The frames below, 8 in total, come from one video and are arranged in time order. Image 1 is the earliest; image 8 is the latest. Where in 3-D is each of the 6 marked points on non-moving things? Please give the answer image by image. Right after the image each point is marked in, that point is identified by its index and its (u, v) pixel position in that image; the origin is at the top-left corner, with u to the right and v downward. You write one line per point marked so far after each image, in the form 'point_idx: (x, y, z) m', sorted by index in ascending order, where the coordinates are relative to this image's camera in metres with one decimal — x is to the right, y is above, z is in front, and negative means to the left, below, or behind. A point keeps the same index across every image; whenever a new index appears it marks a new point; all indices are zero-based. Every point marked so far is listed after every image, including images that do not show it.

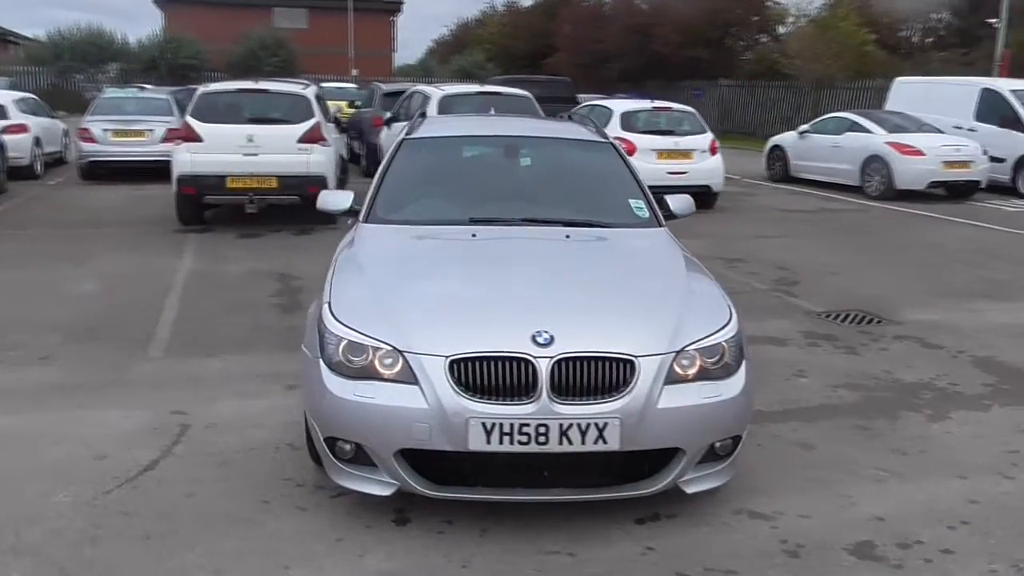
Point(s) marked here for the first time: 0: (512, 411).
0: (0.0, -0.5, +3.8) m
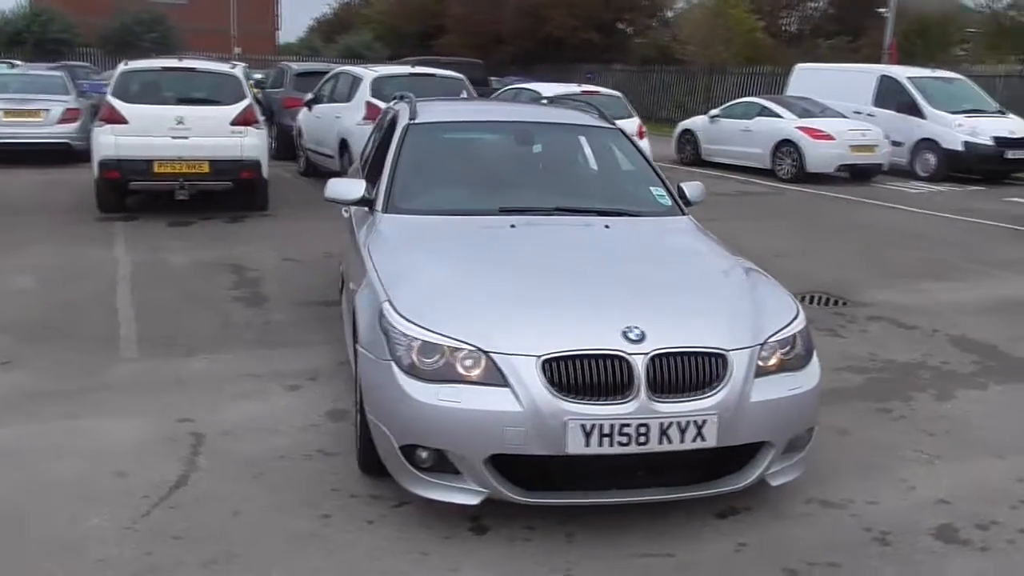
0: (+0.4, -0.5, +3.6) m
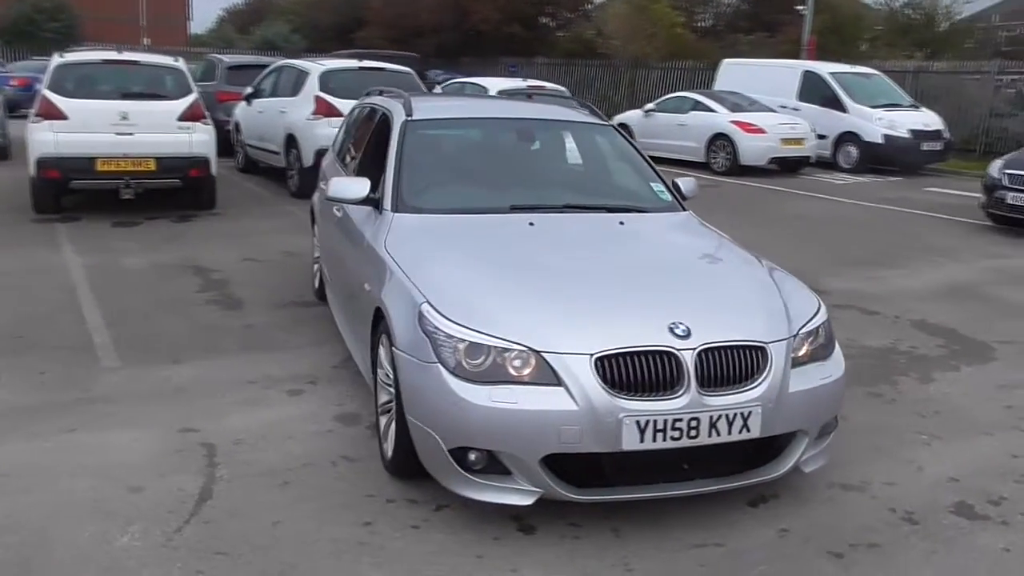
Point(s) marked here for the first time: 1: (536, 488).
0: (+0.6, -0.5, +3.6) m
1: (+0.1, -0.9, +3.7) m
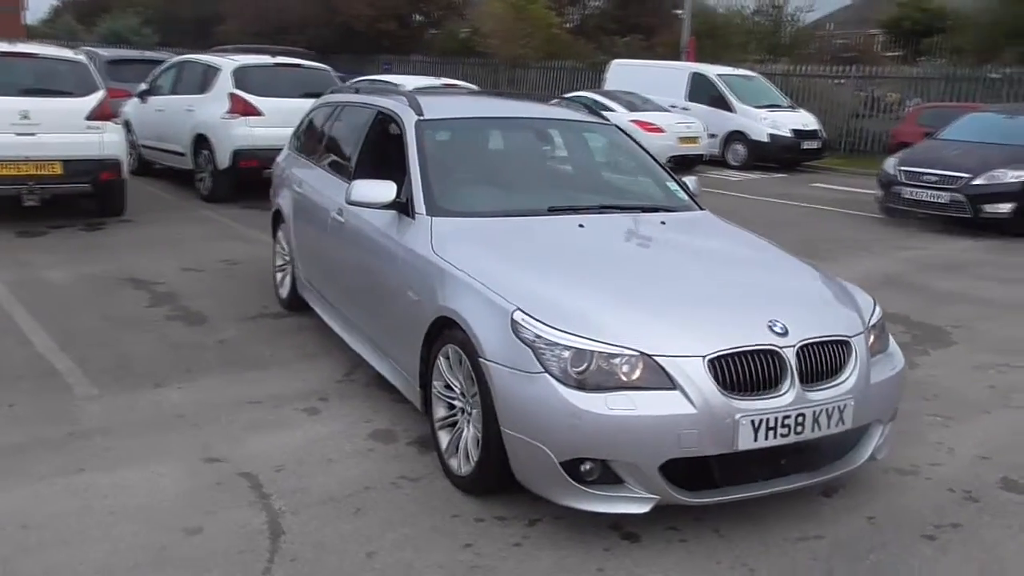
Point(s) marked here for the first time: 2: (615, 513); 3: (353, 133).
0: (+1.1, -0.5, +3.6) m
1: (+0.6, -0.9, +3.6) m
2: (+0.4, -0.9, +3.6) m
3: (-1.1, +1.1, +6.2) m
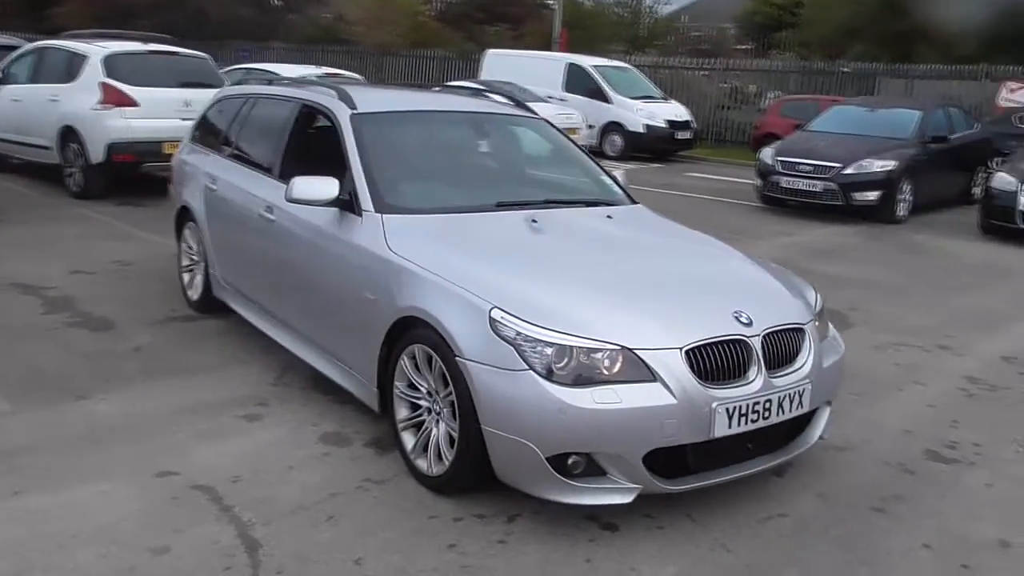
0: (+1.0, -0.5, +3.8) m
1: (+0.5, -0.8, +3.7) m
2: (+0.4, -0.9, +3.7) m
3: (-1.6, +1.1, +6.0) m
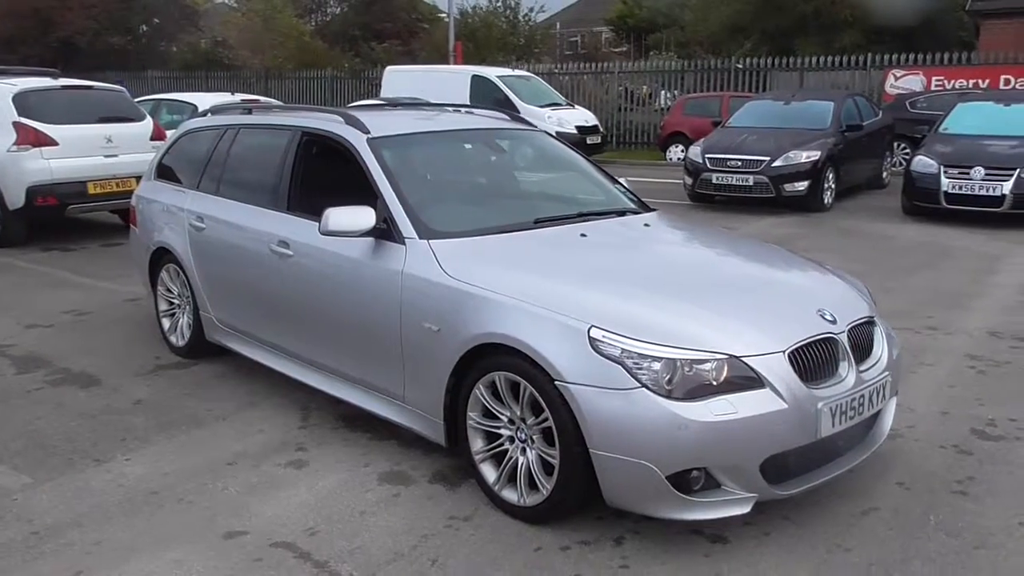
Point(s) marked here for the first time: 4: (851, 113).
0: (+1.4, -0.5, +3.9) m
1: (+1.0, -0.9, +3.7) m
2: (+0.9, -1.0, +3.6) m
3: (-1.6, +0.9, +5.7) m
4: (+5.7, +2.9, +14.7) m
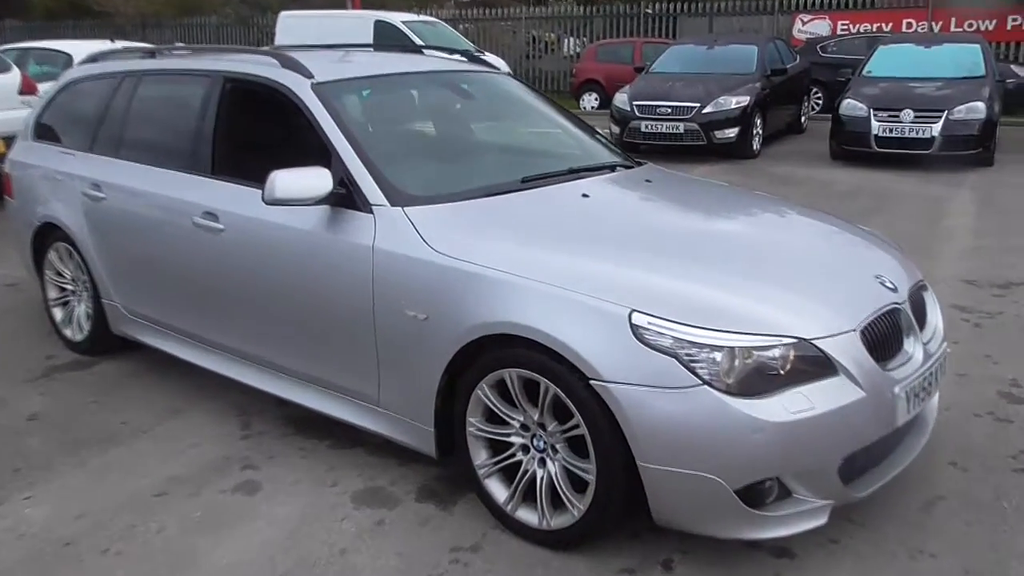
0: (+1.5, -0.3, +3.3) m
1: (+1.1, -0.8, +3.1) m
2: (+1.0, -0.9, +3.0) m
3: (-1.8, +1.0, +4.7) m
4: (+4.3, +3.8, +14.3) m
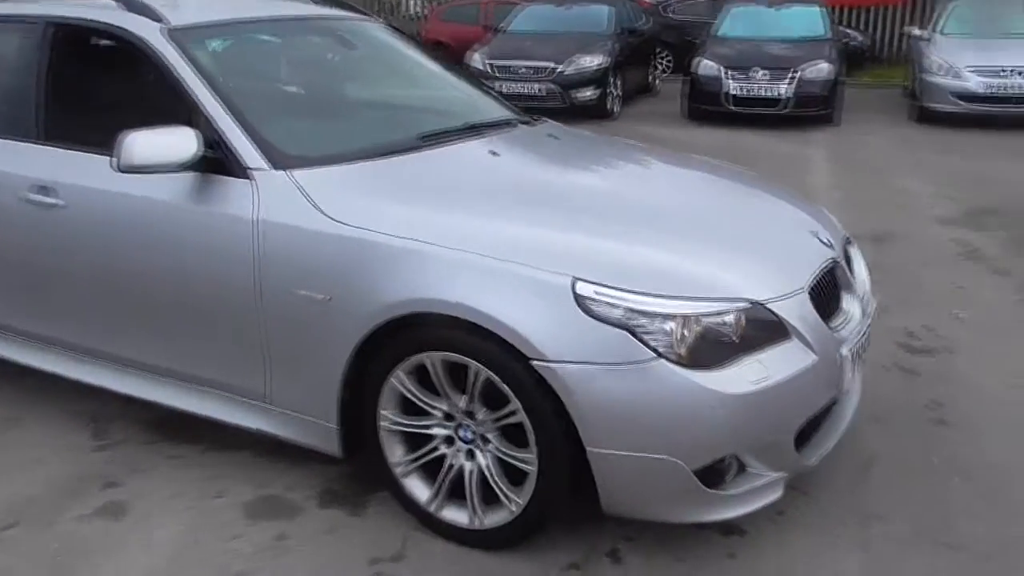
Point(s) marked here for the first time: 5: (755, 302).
0: (+1.2, -0.1, +3.1) m
1: (+0.9, -0.6, +2.9) m
2: (+0.8, -0.7, +2.8) m
3: (-2.3, +1.0, +3.9) m
4: (+1.9, +4.5, +14.3) m
5: (+0.8, 0.0, +2.8) m
